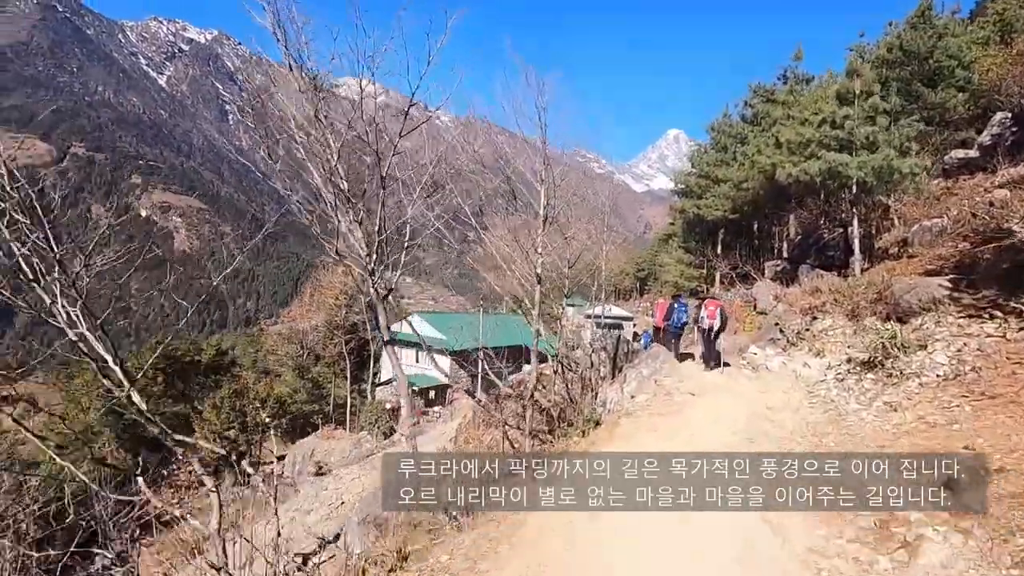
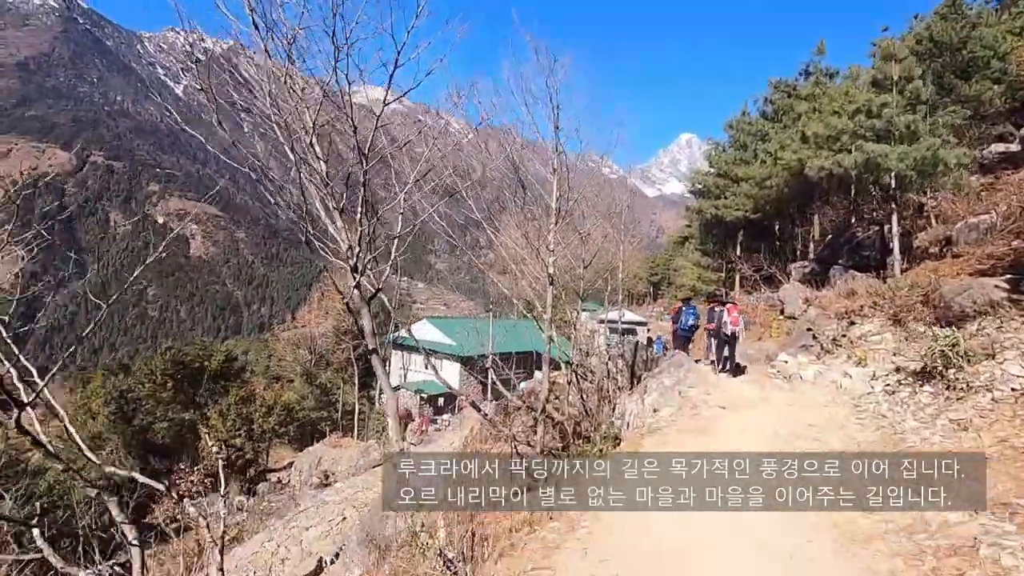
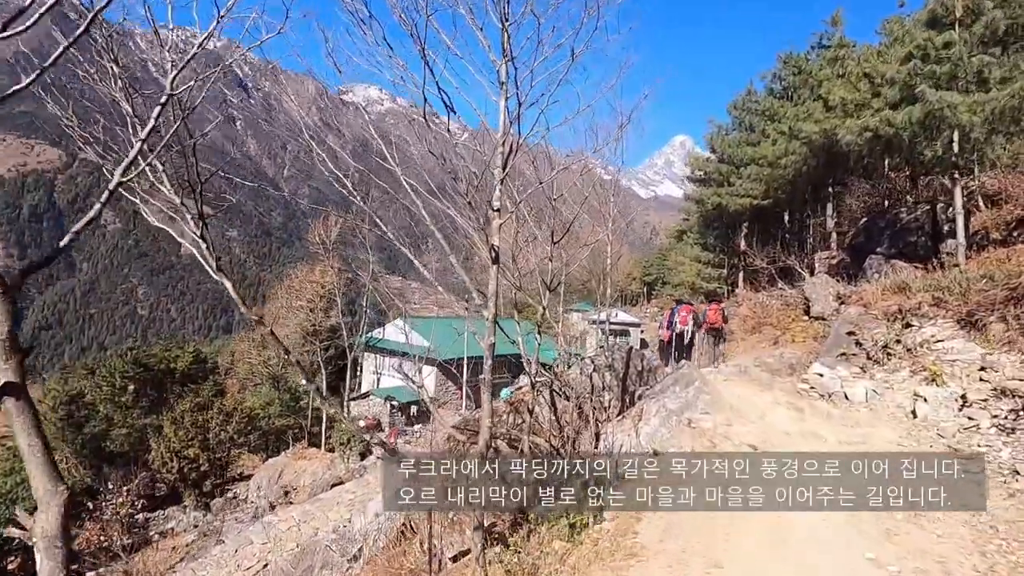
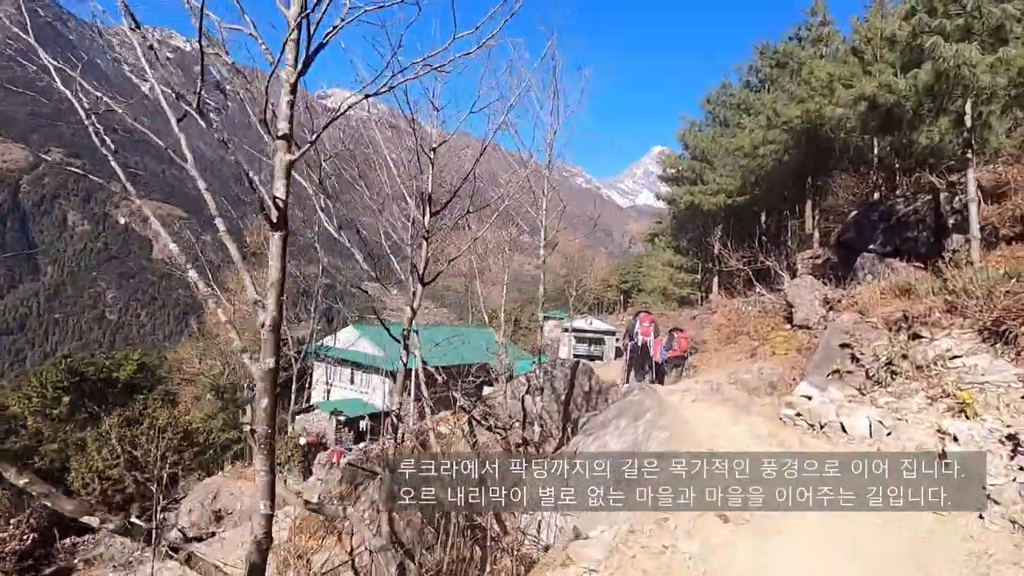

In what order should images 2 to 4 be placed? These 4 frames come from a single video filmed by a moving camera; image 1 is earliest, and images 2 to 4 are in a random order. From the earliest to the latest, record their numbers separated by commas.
2, 3, 4
